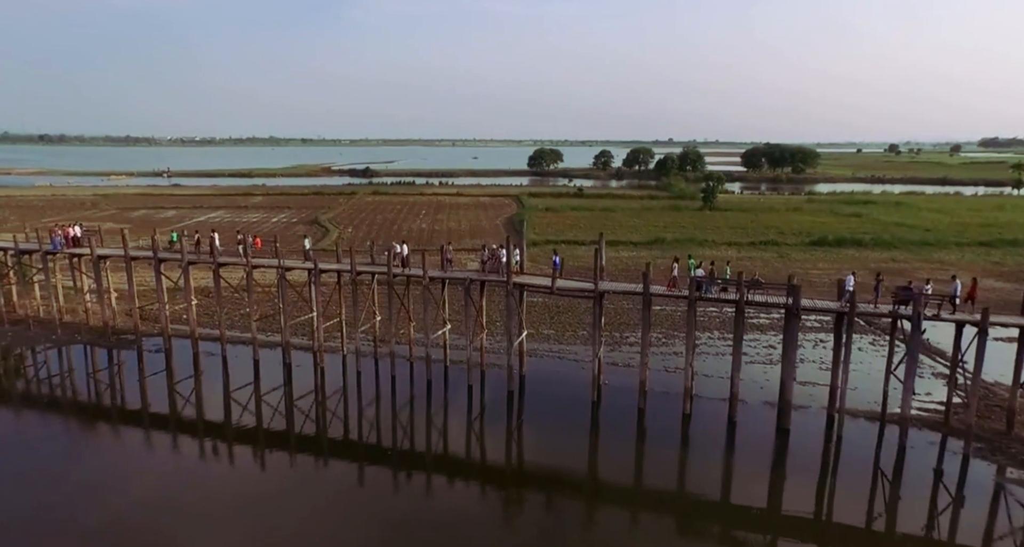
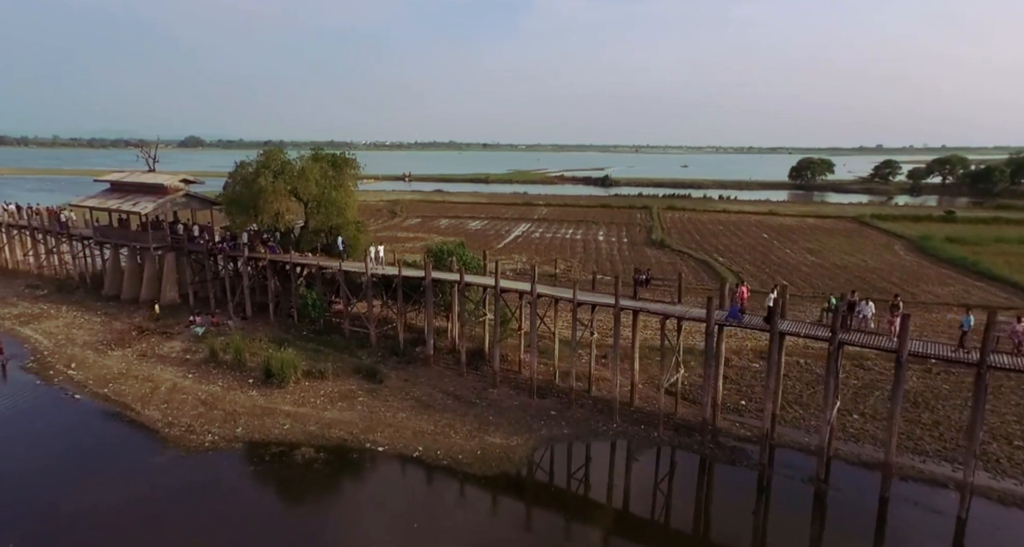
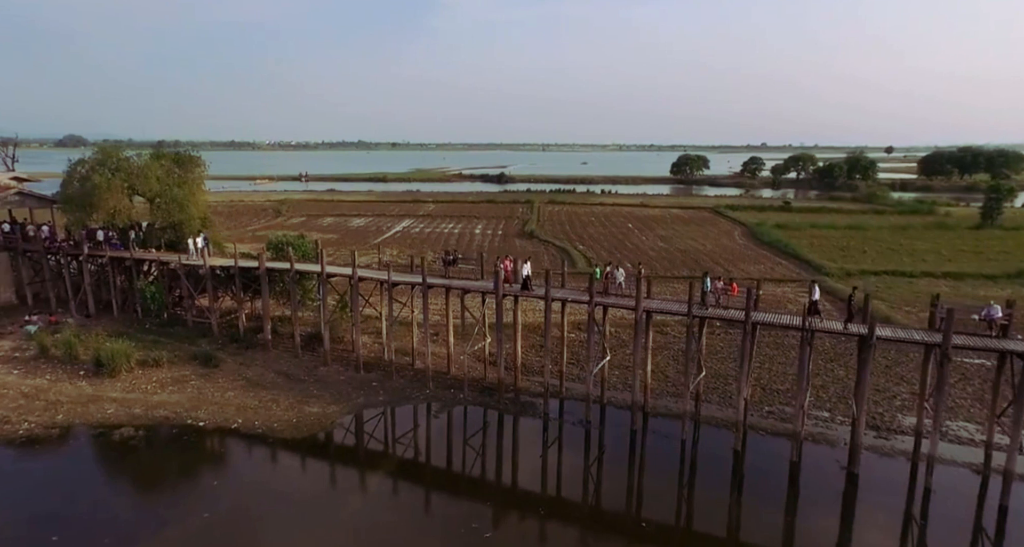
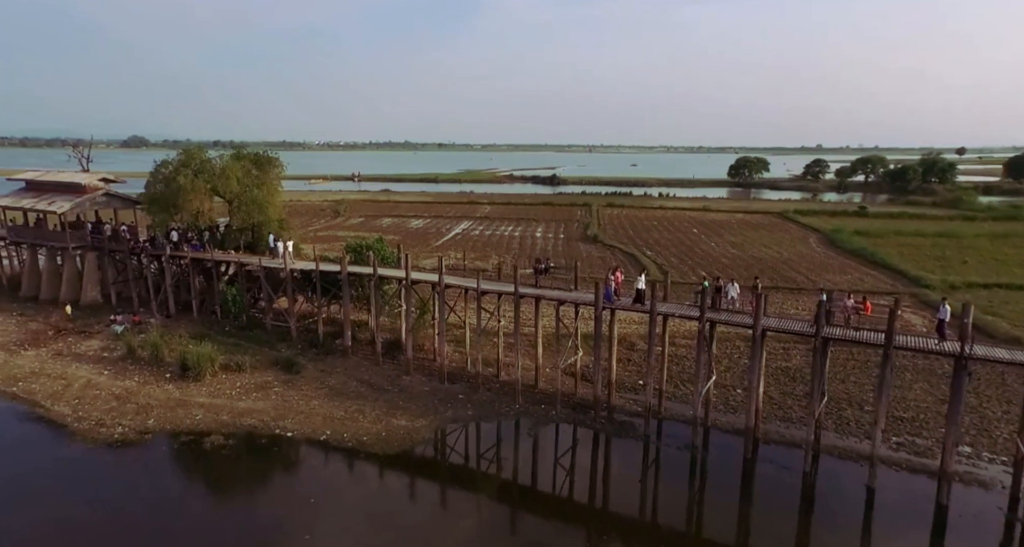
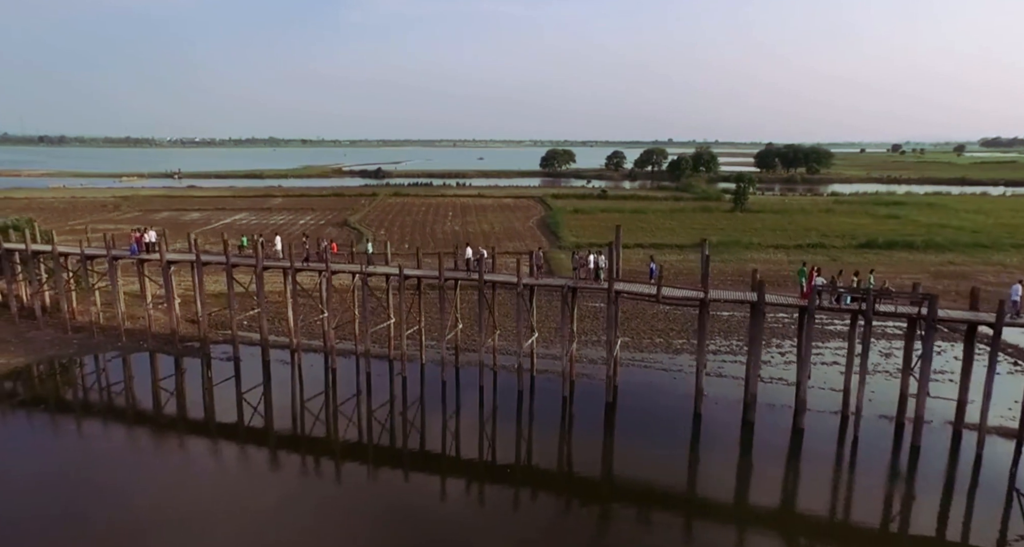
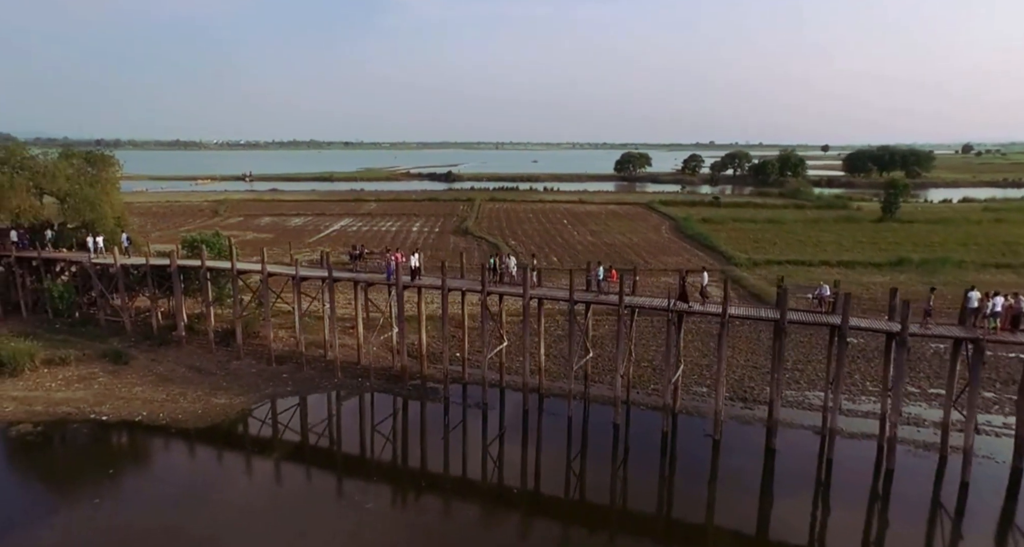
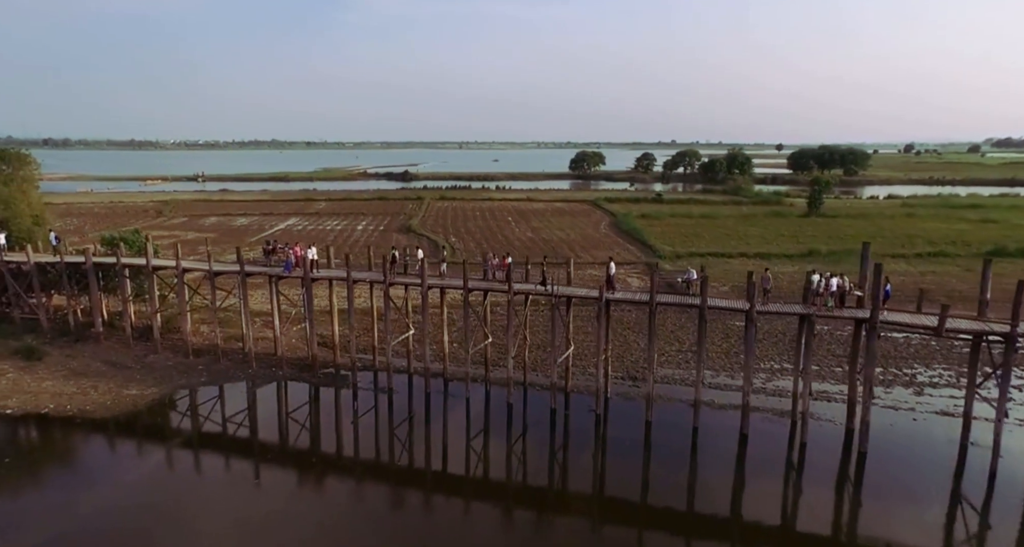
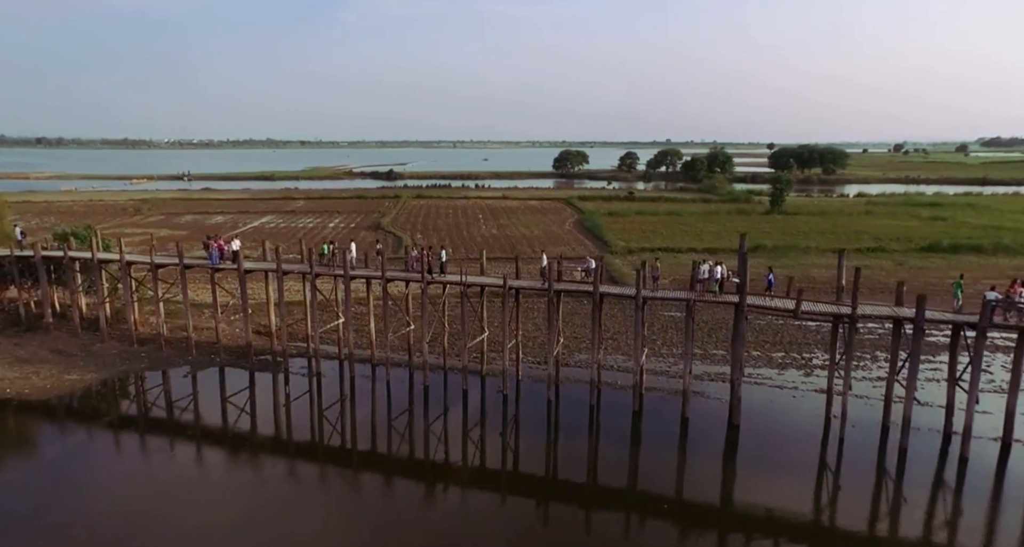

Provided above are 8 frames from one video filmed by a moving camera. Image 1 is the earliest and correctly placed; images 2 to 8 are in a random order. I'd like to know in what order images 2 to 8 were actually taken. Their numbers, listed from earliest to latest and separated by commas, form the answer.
5, 8, 7, 6, 3, 4, 2
